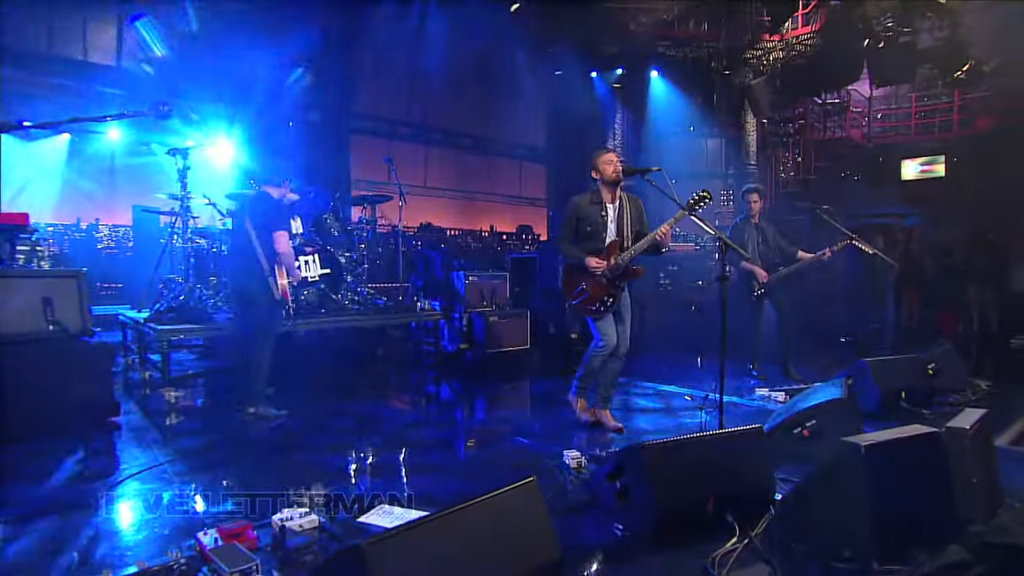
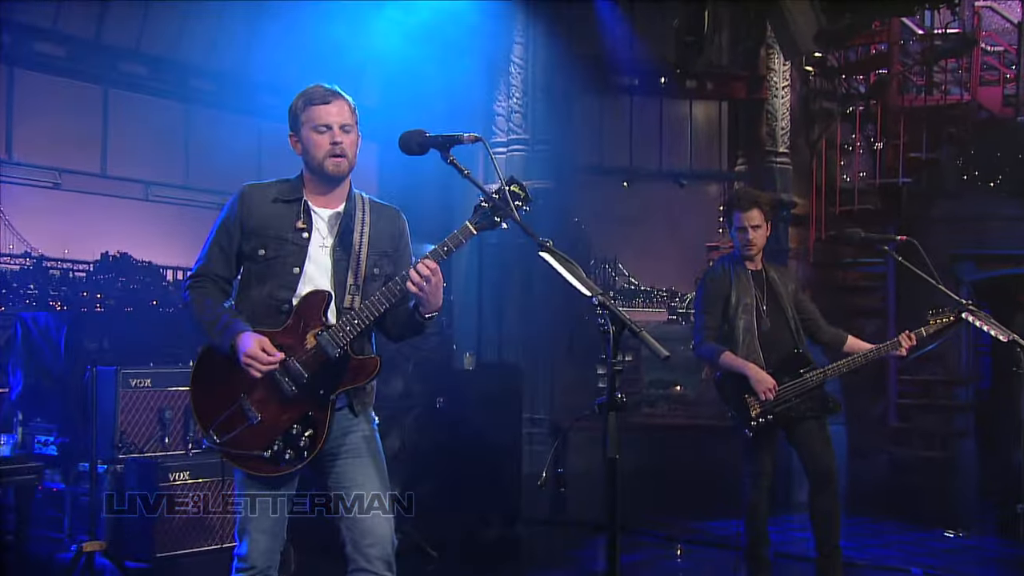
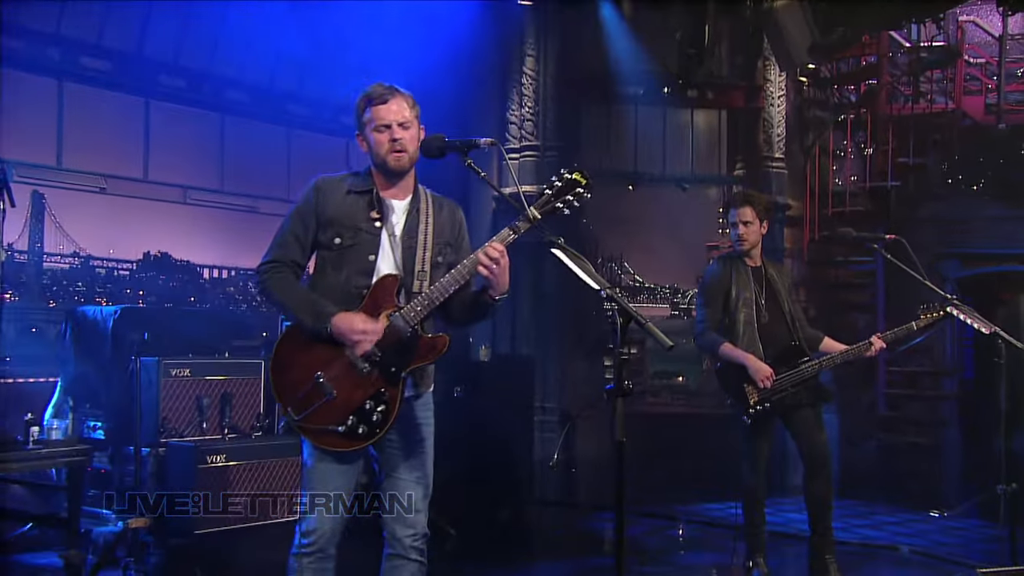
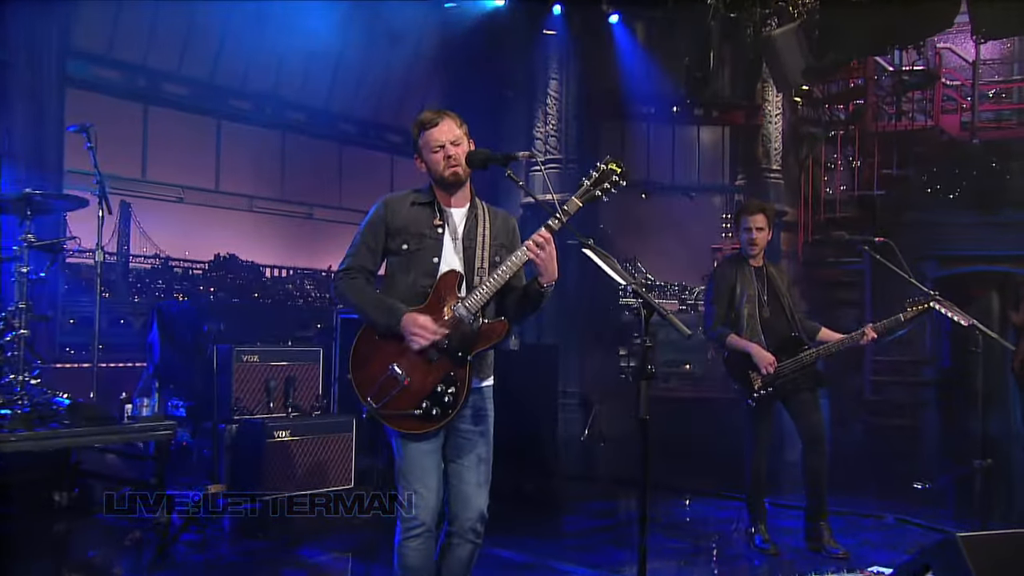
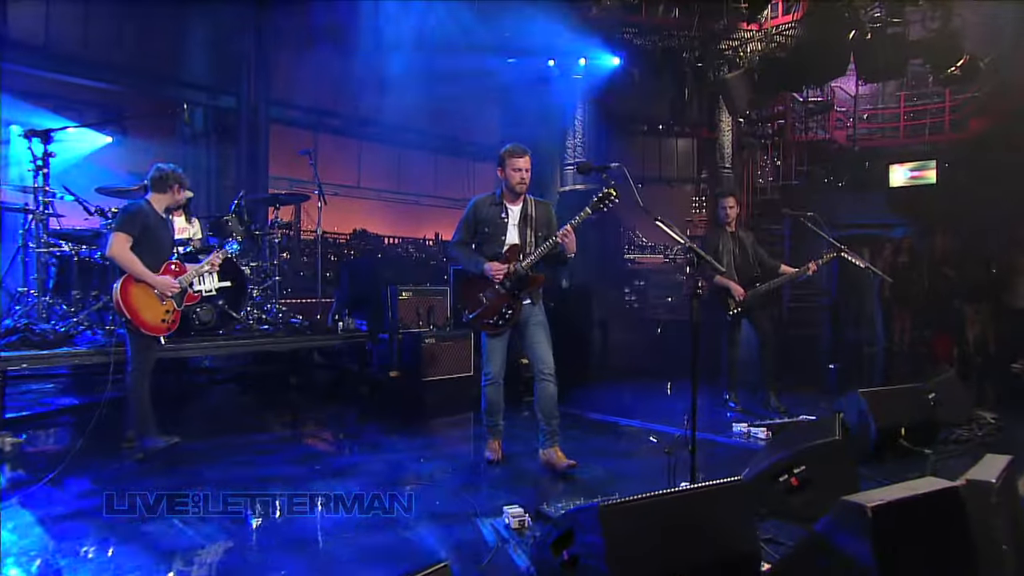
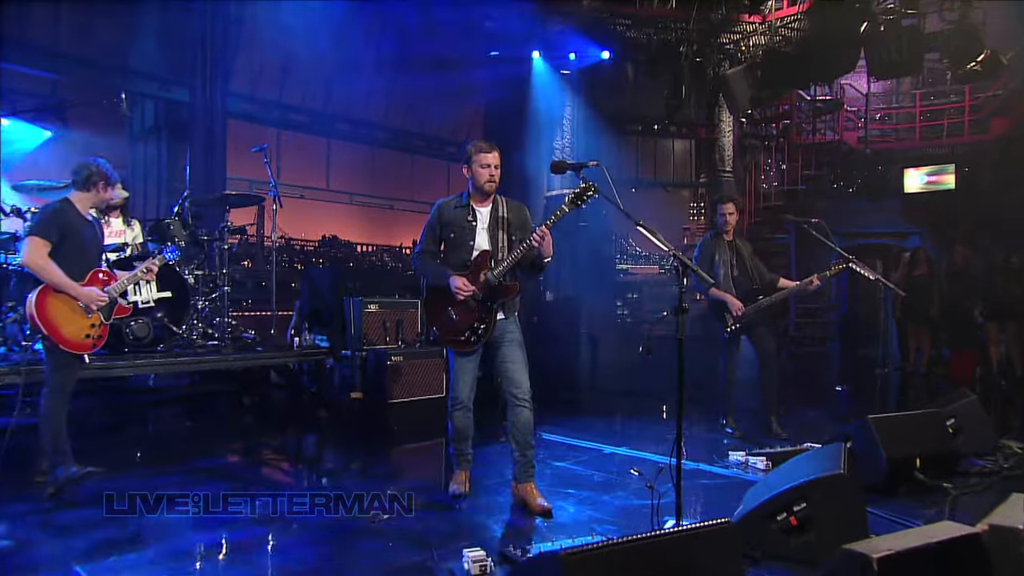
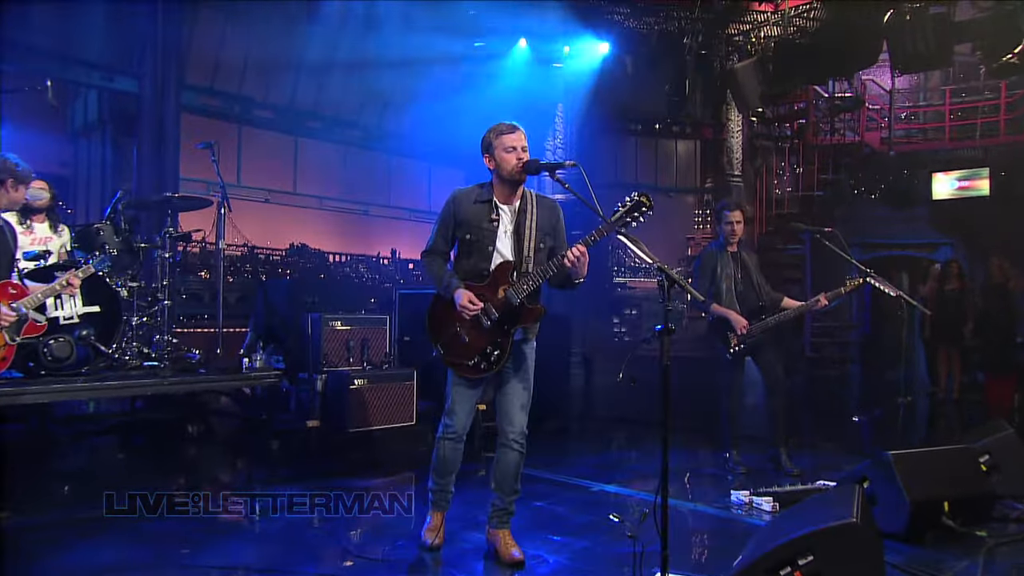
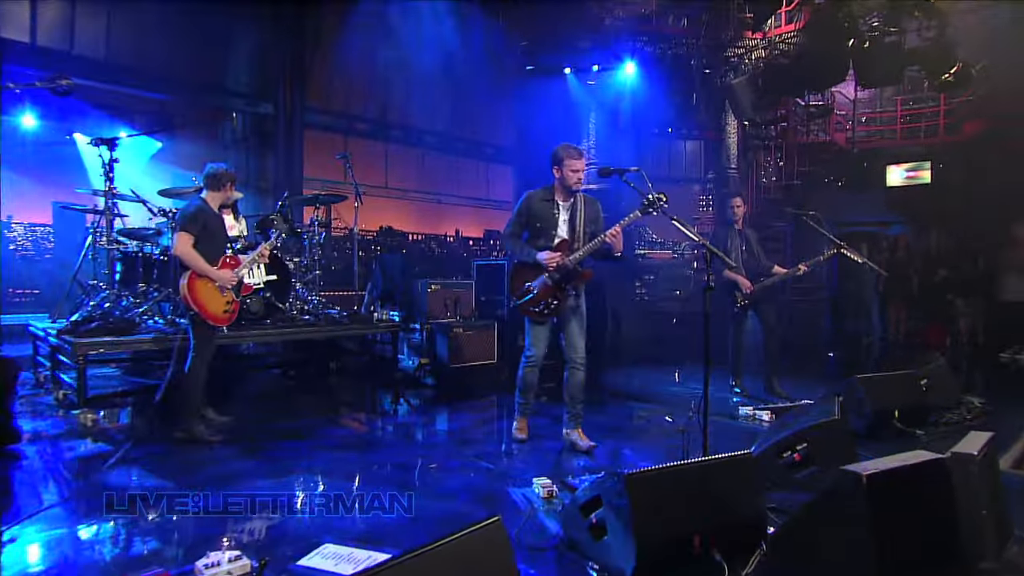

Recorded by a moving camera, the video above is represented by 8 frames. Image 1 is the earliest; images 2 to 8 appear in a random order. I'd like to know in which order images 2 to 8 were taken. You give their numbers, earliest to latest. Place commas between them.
8, 5, 6, 7, 4, 3, 2
